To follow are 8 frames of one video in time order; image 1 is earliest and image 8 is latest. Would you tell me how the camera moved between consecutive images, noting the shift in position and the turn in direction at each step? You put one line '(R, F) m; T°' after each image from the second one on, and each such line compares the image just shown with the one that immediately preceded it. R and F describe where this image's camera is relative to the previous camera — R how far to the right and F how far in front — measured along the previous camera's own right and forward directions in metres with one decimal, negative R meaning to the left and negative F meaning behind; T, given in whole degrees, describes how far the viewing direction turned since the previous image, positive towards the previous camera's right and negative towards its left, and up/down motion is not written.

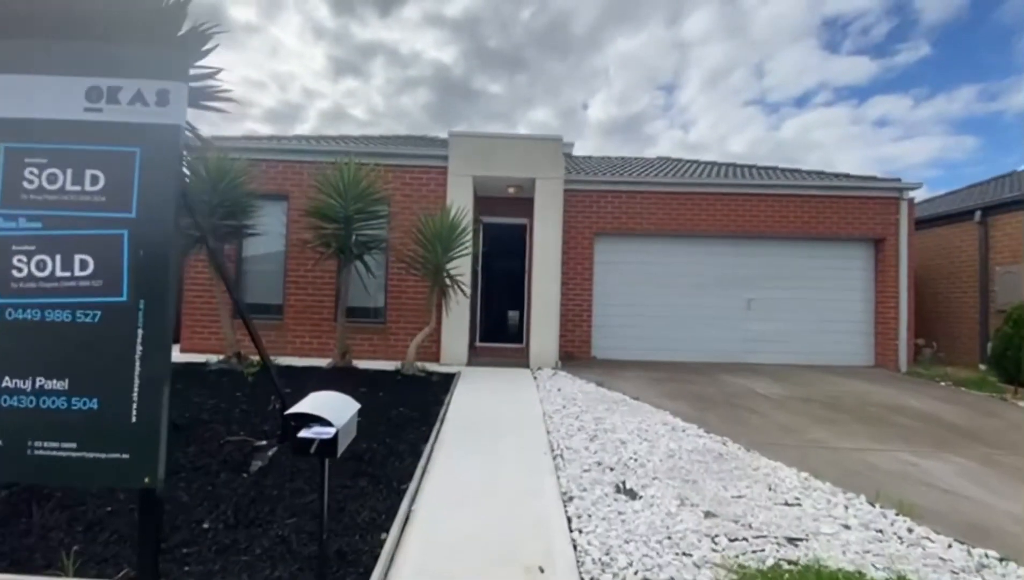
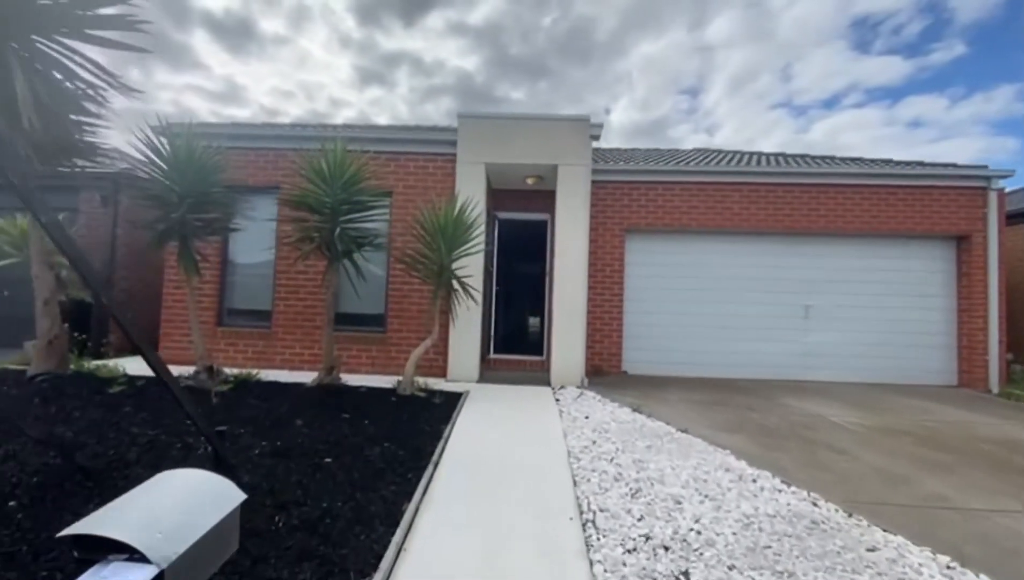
(0.0, +1.2) m; -3°
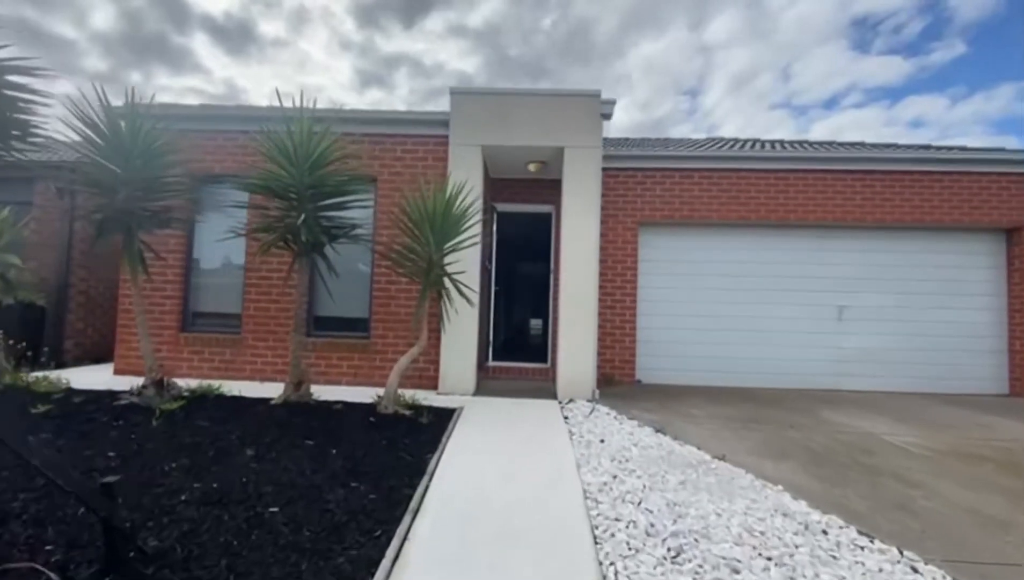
(0.0, +0.9) m; 0°
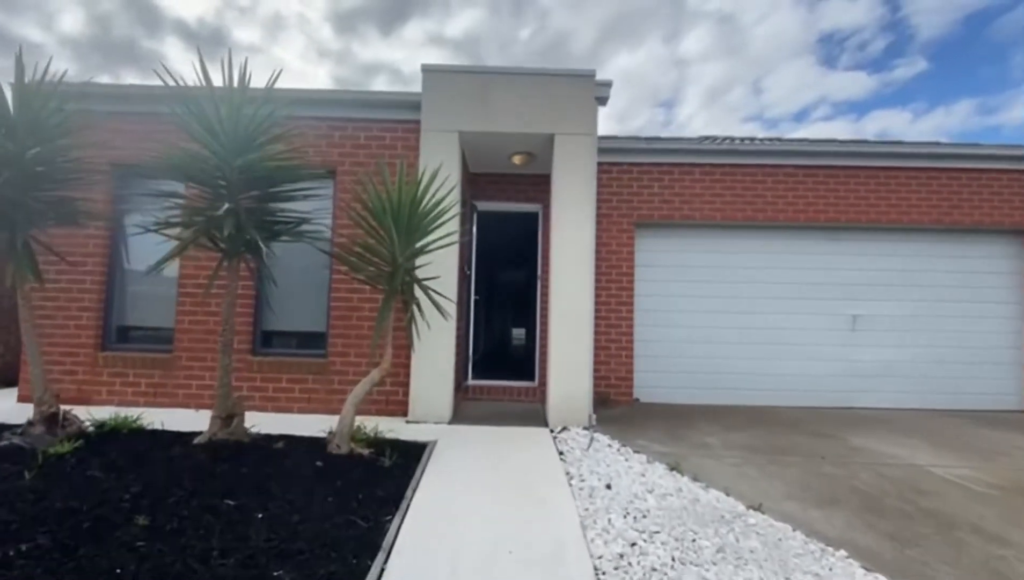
(0.0, +0.9) m; +2°
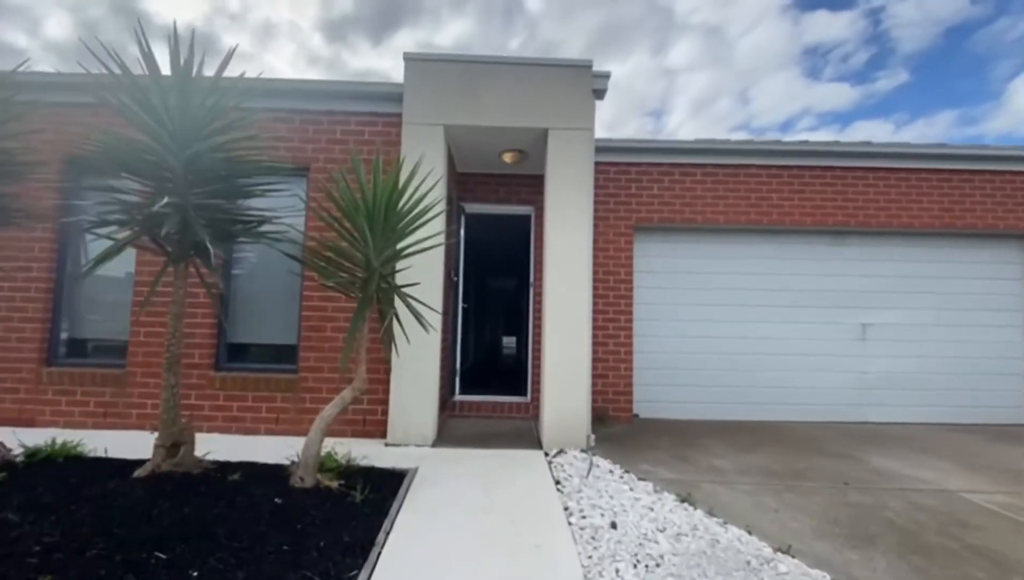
(0.0, +0.5) m; +1°
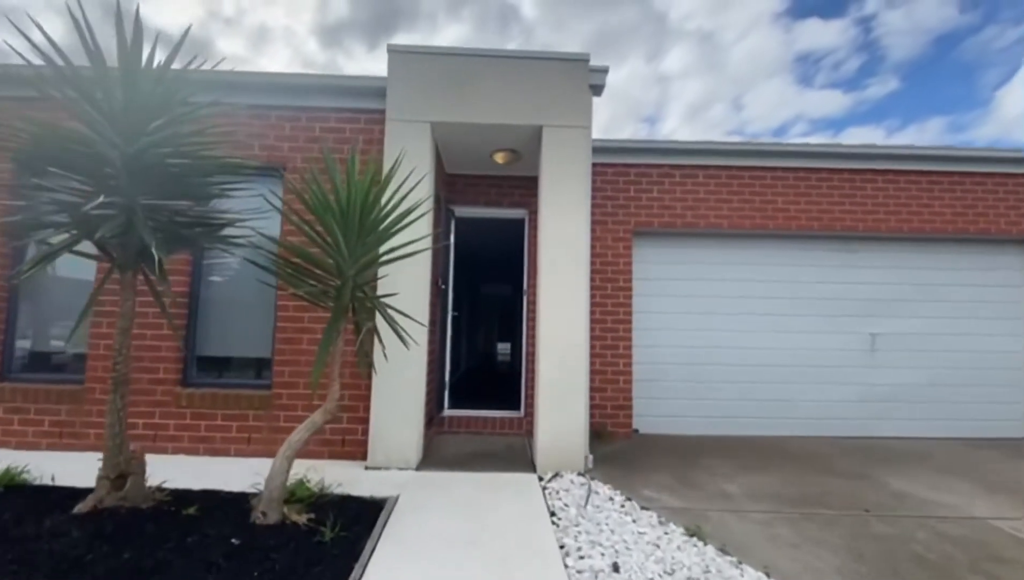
(0.0, +0.3) m; +1°
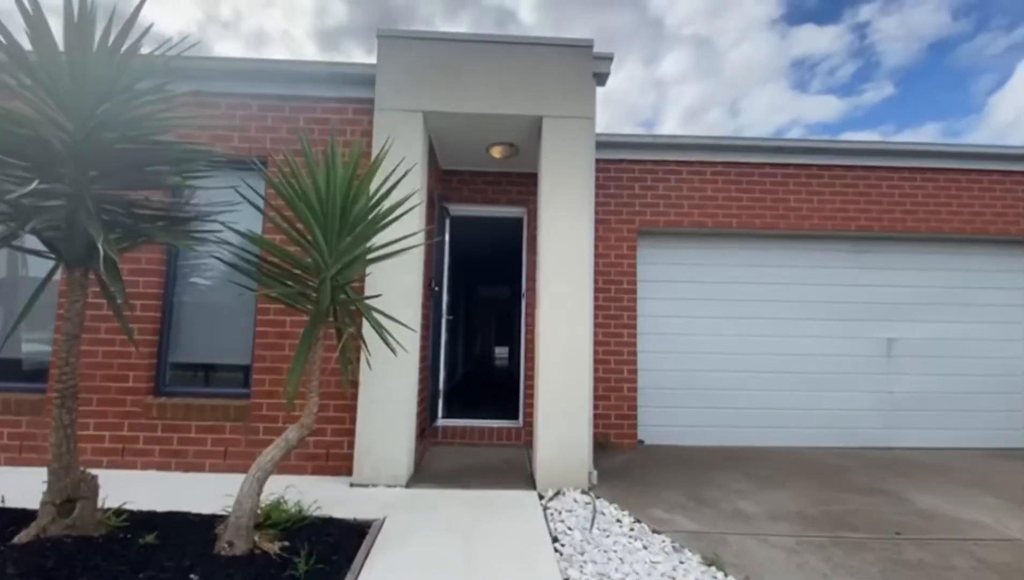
(0.0, +0.3) m; 0°
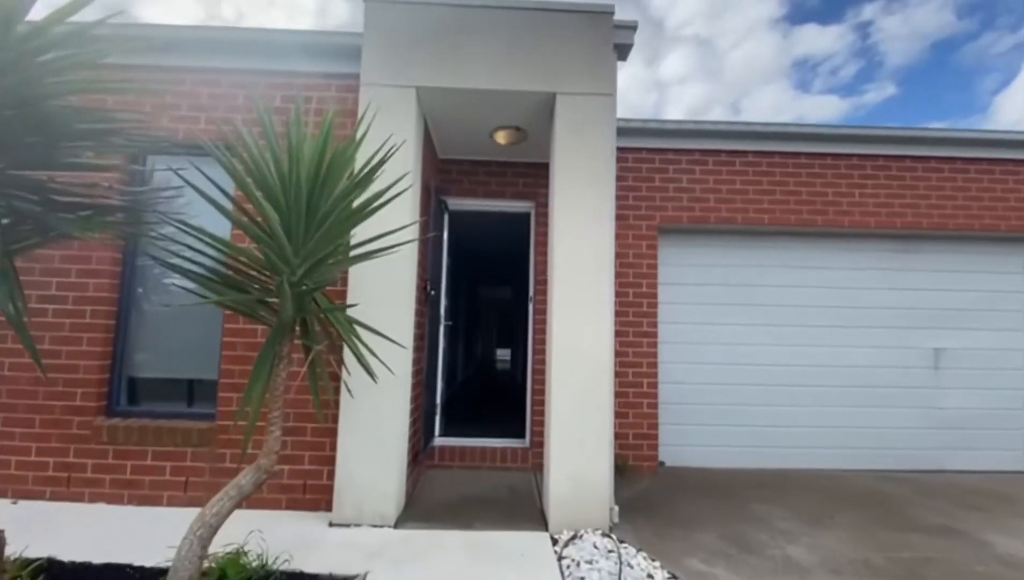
(-0.1, +0.6) m; 0°
